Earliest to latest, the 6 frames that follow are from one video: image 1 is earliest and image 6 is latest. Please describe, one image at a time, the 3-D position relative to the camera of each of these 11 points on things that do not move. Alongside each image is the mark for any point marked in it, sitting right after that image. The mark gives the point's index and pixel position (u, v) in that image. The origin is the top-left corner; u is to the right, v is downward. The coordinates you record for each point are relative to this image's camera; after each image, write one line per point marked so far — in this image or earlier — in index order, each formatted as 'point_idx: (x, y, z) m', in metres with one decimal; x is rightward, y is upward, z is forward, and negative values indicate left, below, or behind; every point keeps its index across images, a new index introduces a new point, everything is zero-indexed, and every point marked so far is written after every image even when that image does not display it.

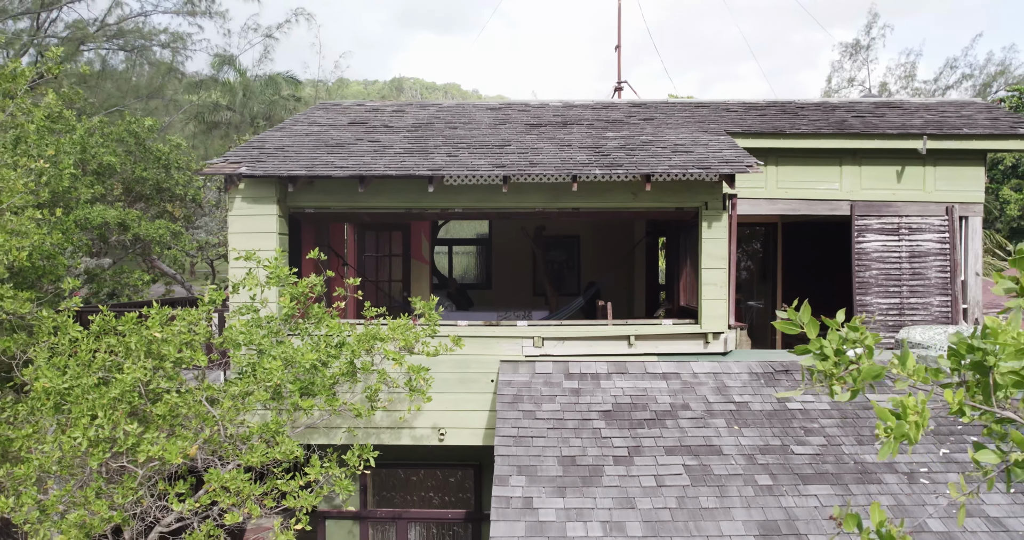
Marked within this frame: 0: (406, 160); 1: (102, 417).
0: (-1.7, +1.7, +6.8) m
1: (-4.5, -1.6, +4.7) m
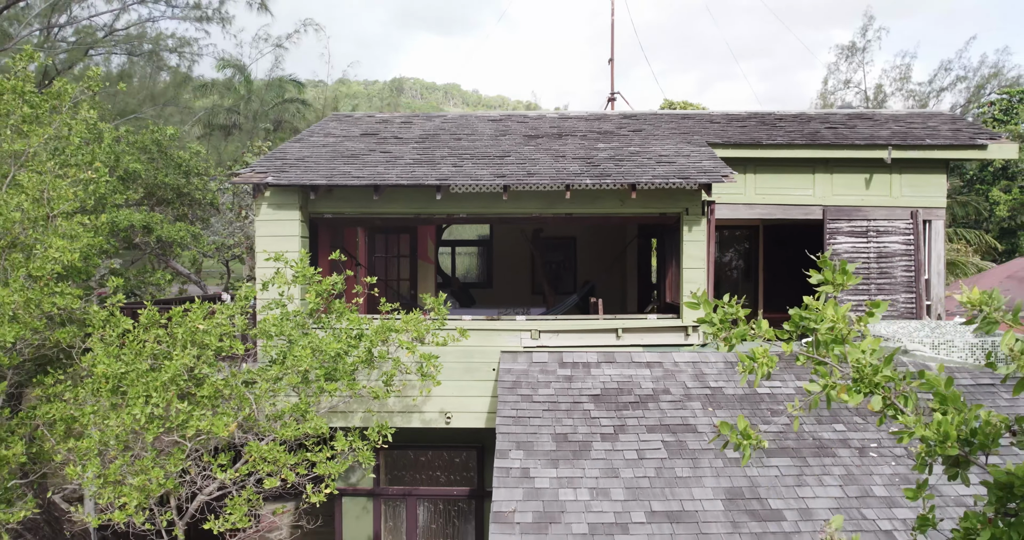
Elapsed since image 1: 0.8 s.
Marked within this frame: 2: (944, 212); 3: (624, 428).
0: (-1.7, +1.8, +7.5) m
1: (-4.5, -1.6, +5.4) m
2: (+8.9, +1.2, +8.7) m
3: (+1.6, -2.2, +6.0) m
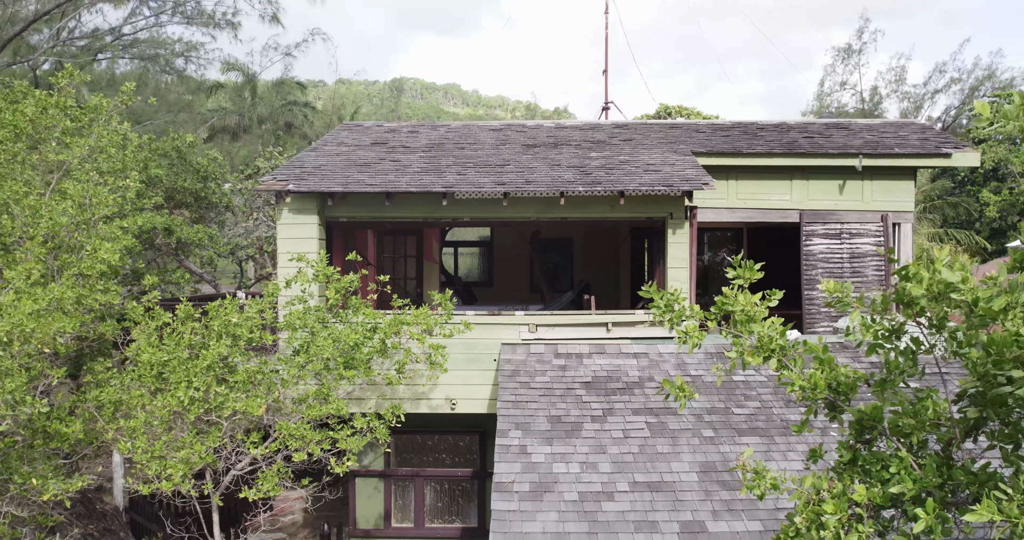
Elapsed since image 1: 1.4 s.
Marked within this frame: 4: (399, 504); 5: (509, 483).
0: (-1.7, +1.8, +8.2) m
1: (-4.5, -1.6, +6.1) m
2: (+8.9, +1.2, +9.4) m
3: (+1.6, -2.2, +6.7) m
4: (-2.3, -4.8, +8.6) m
5: (0.0, -2.9, +5.8) m
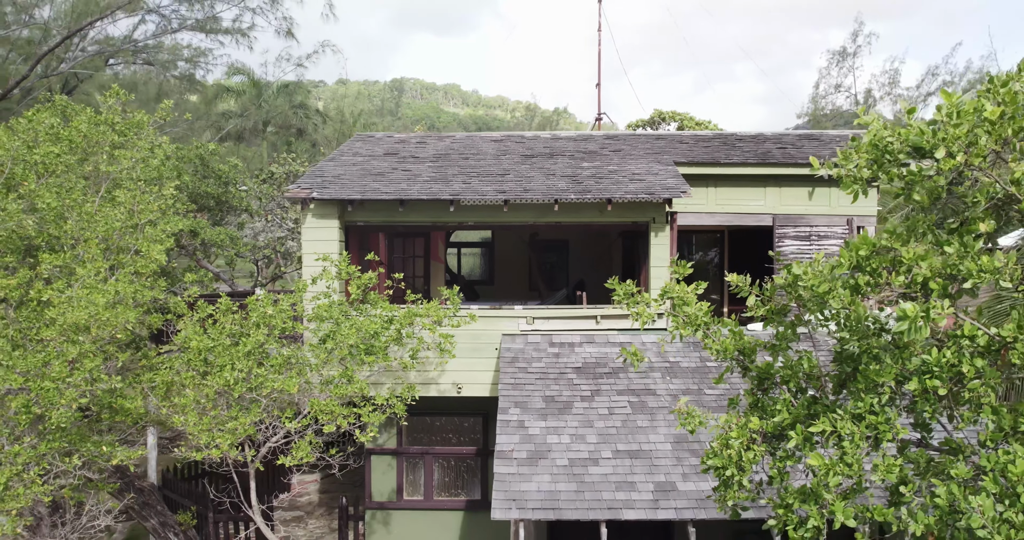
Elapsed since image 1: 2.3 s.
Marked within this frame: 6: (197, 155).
0: (-1.7, +1.8, +9.2) m
1: (-4.5, -1.5, +7.0) m
2: (+8.9, +1.2, +10.4) m
3: (+1.6, -2.2, +7.7) m
4: (-2.3, -4.7, +9.6) m
5: (-0.1, -2.9, +6.8) m
6: (-10.0, +3.6, +13.3) m
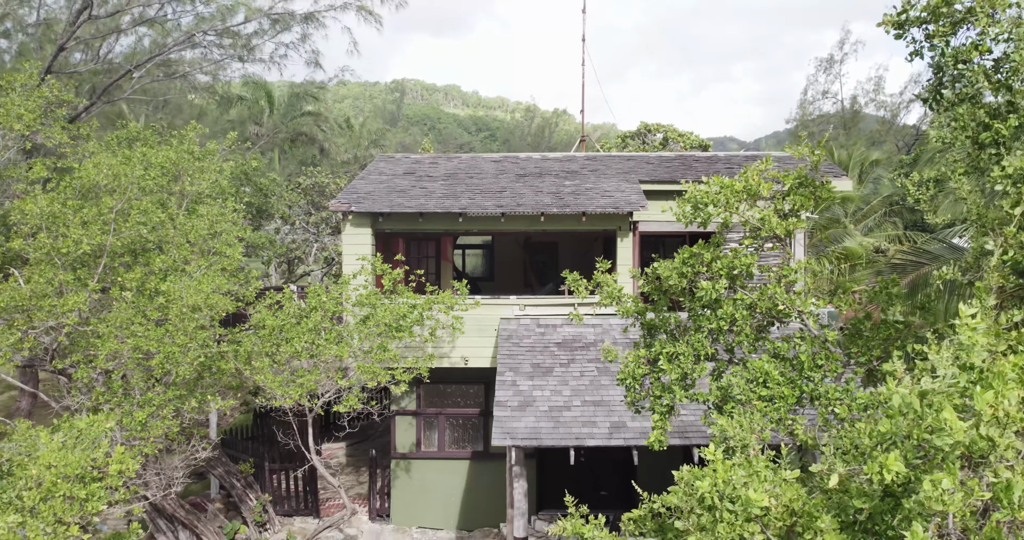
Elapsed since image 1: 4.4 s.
0: (-1.8, +1.9, +11.6) m
1: (-4.6, -1.5, +9.4) m
2: (+8.8, +1.3, +12.8) m
3: (+1.5, -2.1, +10.1) m
4: (-2.4, -4.7, +12.0) m
5: (-0.2, -2.8, +9.2) m
6: (-10.1, +3.7, +15.7) m
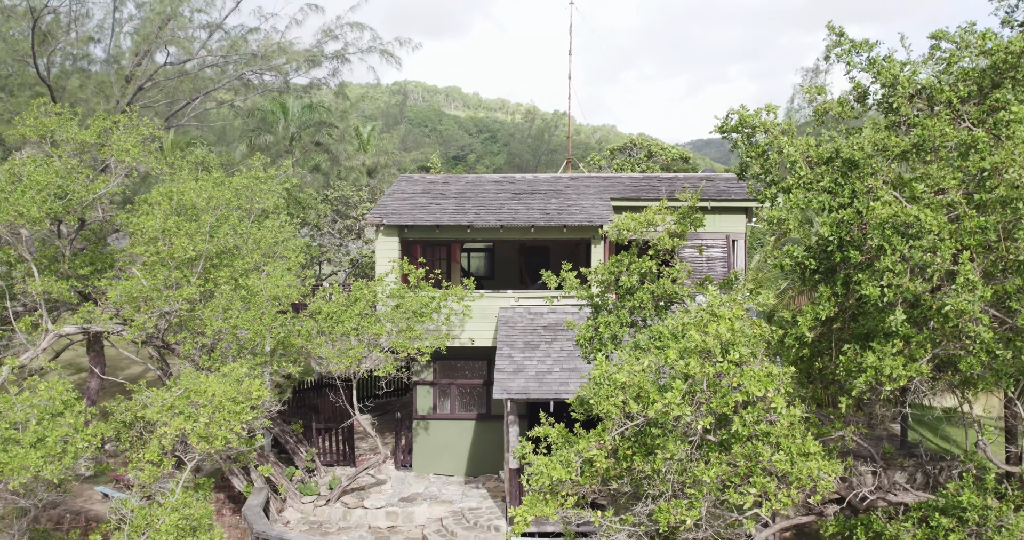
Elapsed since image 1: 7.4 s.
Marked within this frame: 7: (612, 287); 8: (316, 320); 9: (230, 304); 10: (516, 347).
0: (-1.9, +1.9, +14.7) m
1: (-4.7, -1.5, +12.5) m
2: (+8.7, +1.3, +15.9) m
3: (+1.4, -2.1, +13.2) m
4: (-2.5, -4.7, +15.1) m
5: (-0.3, -2.8, +12.3) m
6: (-10.2, +3.7, +18.9) m
7: (+2.0, -0.3, +8.5) m
8: (-5.8, -1.5, +12.7) m
9: (-8.0, -1.0, +12.1) m
10: (+0.1, -2.3, +12.9) m
